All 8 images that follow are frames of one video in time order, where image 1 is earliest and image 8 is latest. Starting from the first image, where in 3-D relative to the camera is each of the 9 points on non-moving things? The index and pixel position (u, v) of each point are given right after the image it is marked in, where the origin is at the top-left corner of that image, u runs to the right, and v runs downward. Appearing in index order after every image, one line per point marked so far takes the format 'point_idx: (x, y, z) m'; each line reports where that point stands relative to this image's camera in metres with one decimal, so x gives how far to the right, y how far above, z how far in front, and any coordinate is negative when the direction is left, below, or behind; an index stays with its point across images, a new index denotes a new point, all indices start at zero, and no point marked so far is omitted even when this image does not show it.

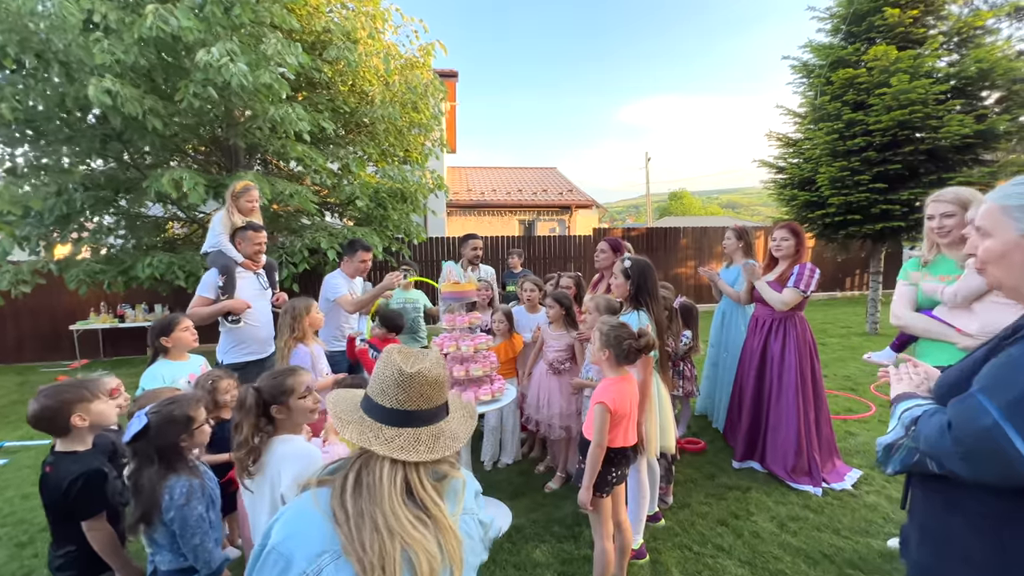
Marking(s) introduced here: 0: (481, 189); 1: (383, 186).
0: (-1.3, +4.4, +20.0) m
1: (-2.6, +2.1, +9.0) m
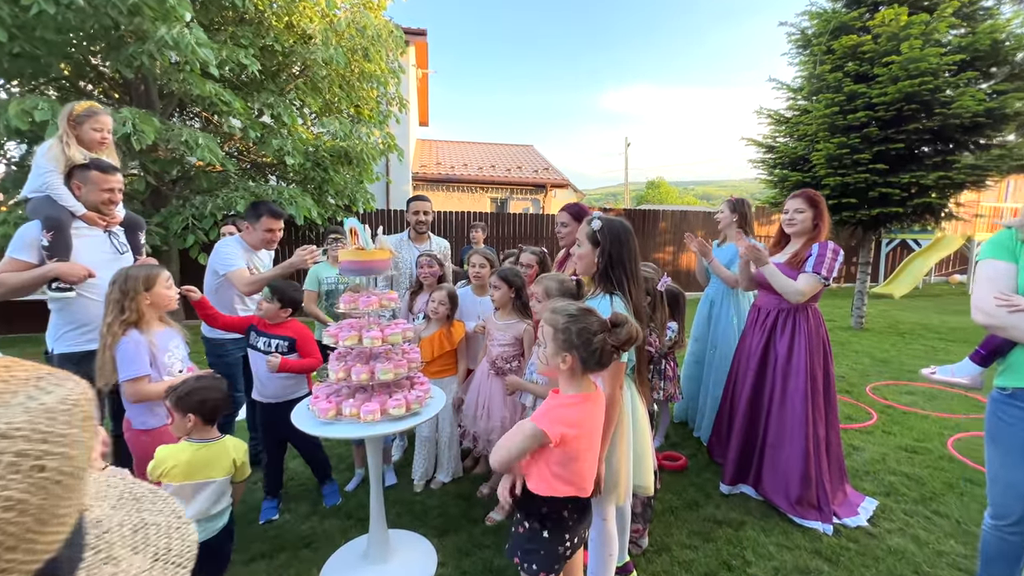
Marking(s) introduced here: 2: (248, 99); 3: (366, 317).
0: (-2.5, +5.2, +18.7) m
1: (-3.2, +2.5, +7.7) m
2: (-4.1, +2.9, +7.0) m
3: (-0.9, -0.2, +2.8) m
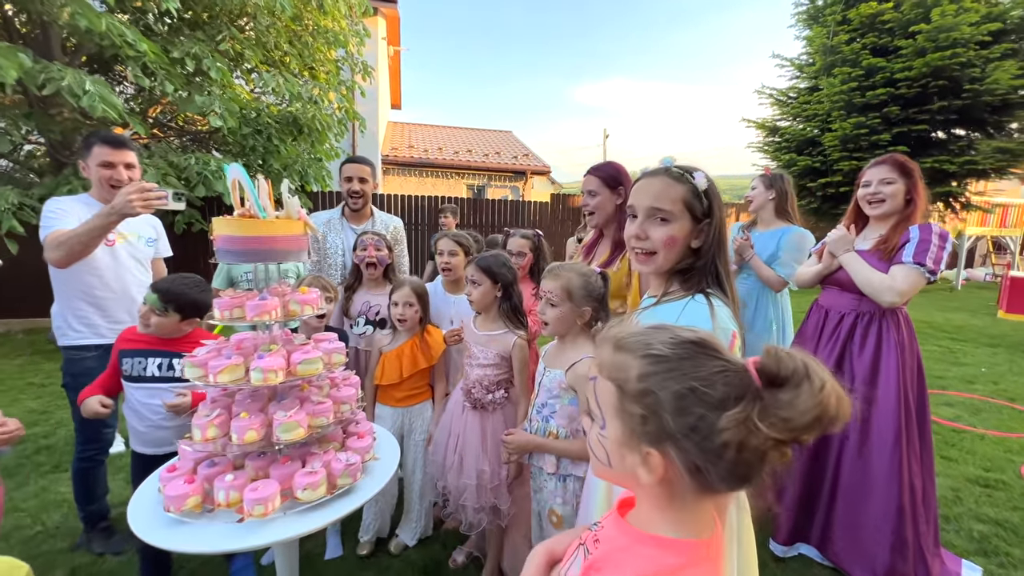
0: (-3.4, +5.5, +17.4) m
1: (-3.5, +2.6, +6.5) m
2: (-4.4, +3.1, +5.7) m
3: (-0.9, -0.2, +1.7) m
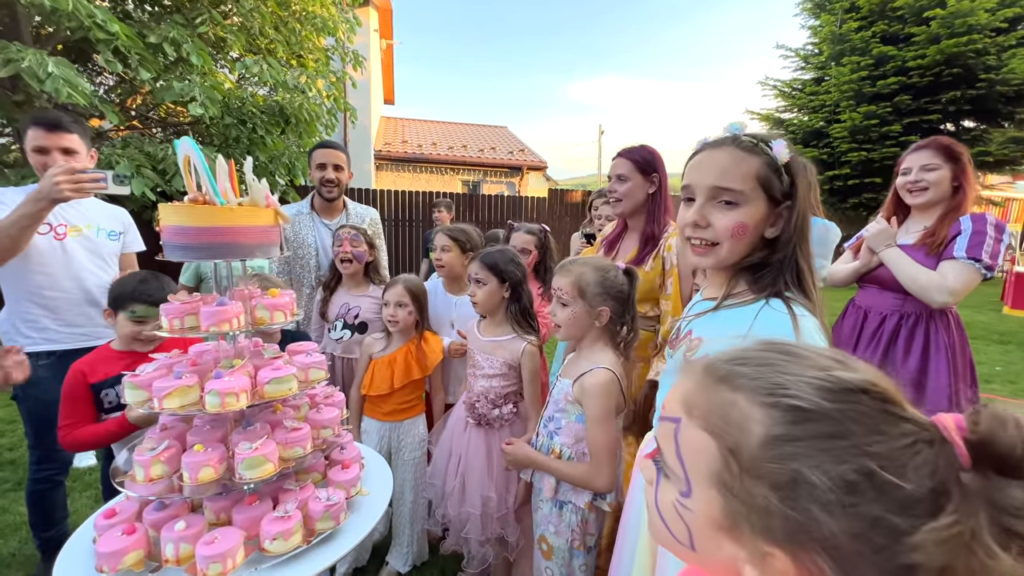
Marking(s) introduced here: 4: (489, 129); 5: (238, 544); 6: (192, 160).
0: (-3.5, +5.5, +17.0) m
1: (-3.5, +2.6, +6.1) m
2: (-4.4, +3.1, +5.4) m
3: (-0.9, -0.2, +1.4) m
4: (-1.0, +7.0, +19.7) m
5: (-0.7, -0.7, +1.2) m
6: (-0.9, +0.4, +1.3) m
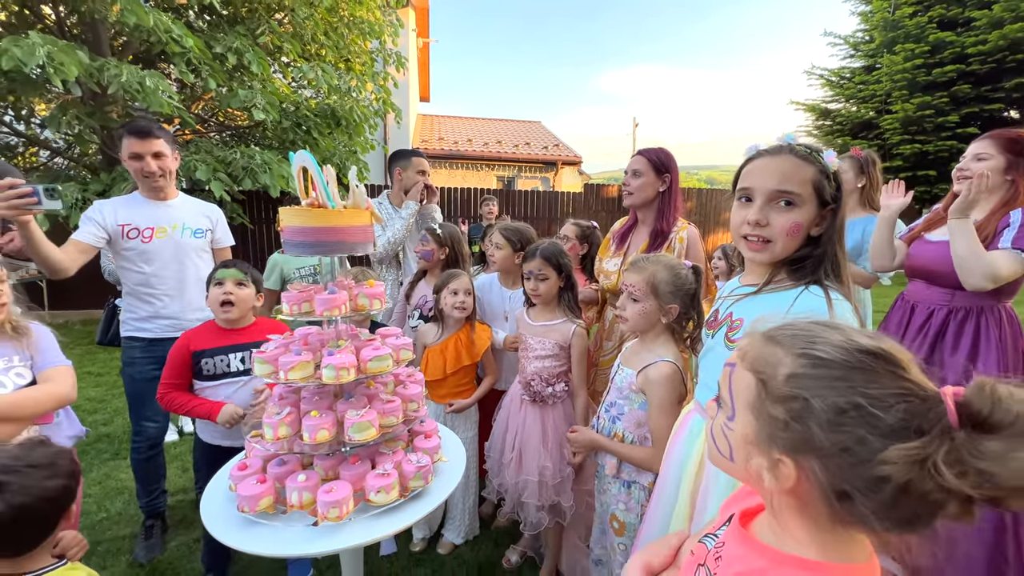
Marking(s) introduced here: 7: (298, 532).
0: (-2.2, +5.8, +17.3) m
1: (-3.0, +2.7, +6.5) m
2: (-3.9, +3.2, +5.8) m
3: (-0.7, -0.1, +1.7) m
4: (+0.5, +7.2, +19.8) m
5: (-0.5, -0.7, +1.4) m
6: (-0.7, +0.4, +1.5) m
7: (-0.6, -0.7, +1.3) m
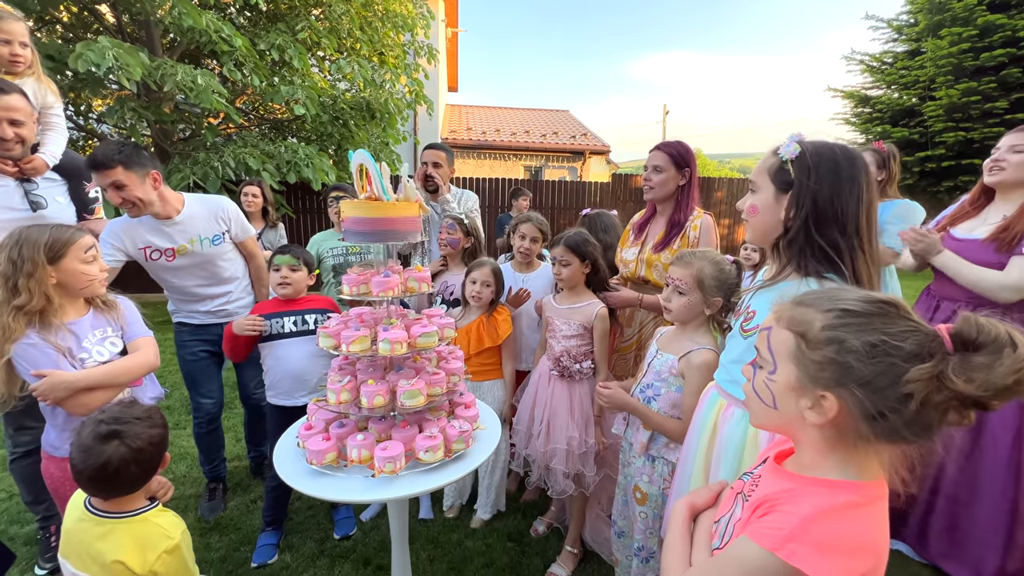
0: (-1.1, +6.2, +17.5) m
1: (-2.5, +2.9, +6.8) m
2: (-3.5, +3.3, +6.1) m
3: (-0.5, -0.1, +1.9) m
4: (+1.7, +7.7, +19.7) m
5: (-0.4, -0.6, +1.6) m
6: (-0.6, +0.5, +1.7) m
7: (-0.5, -0.7, +1.6) m
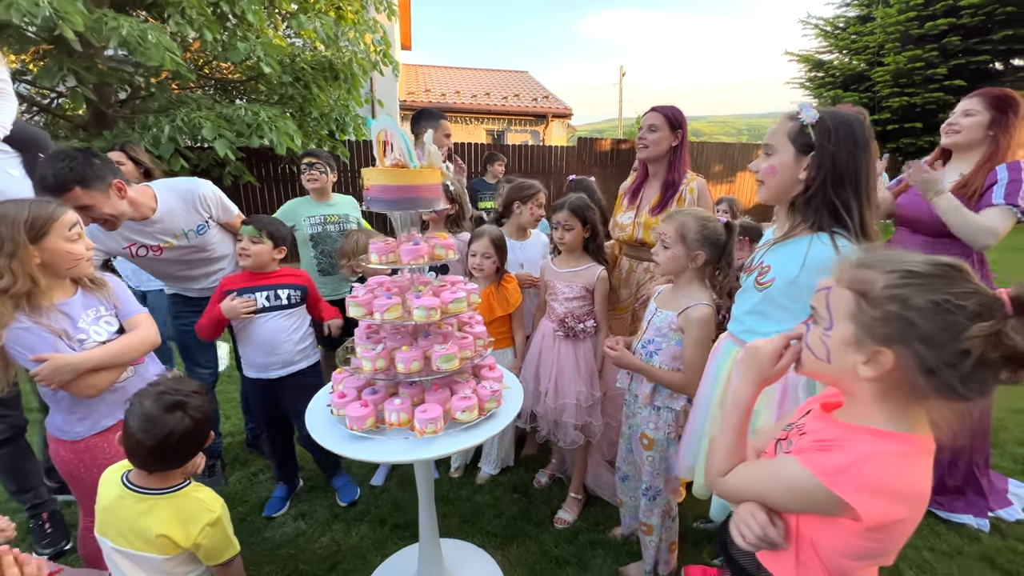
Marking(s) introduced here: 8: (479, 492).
0: (-2.6, +7.4, +16.8) m
1: (-2.9, +3.3, +6.3) m
2: (-3.8, +3.7, +5.5) m
3: (-0.4, +0.1, +1.9) m
4: (0.0, +9.1, +19.2) m
5: (-0.3, -0.5, +1.7) m
6: (-0.5, +0.6, +1.7) m
7: (-0.4, -0.6, +1.6) m
8: (-0.2, -1.4, +3.0) m
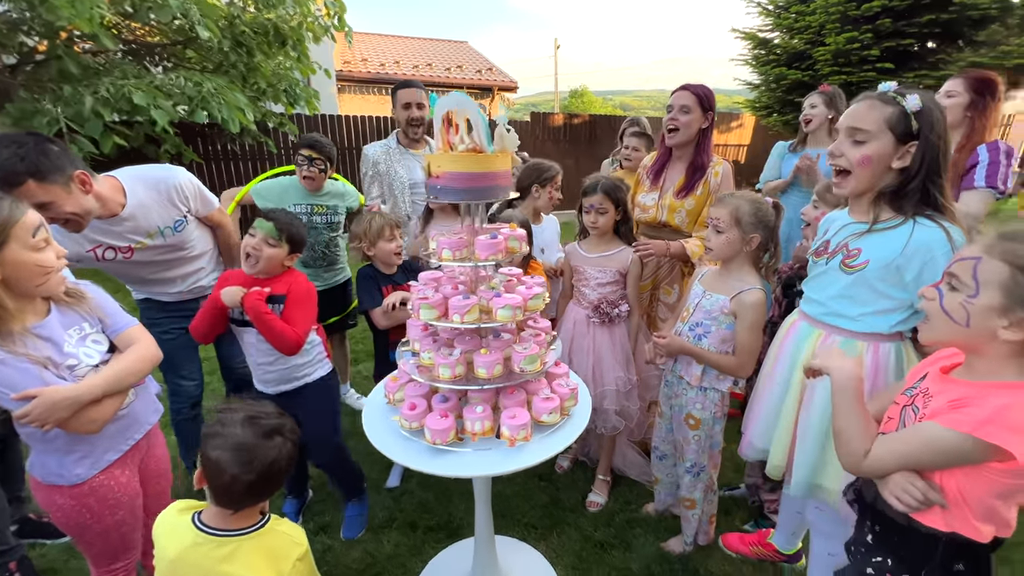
0: (-4.6, +8.0, +15.8) m
1: (-3.4, +3.4, +5.6) m
2: (-4.2, +3.7, +4.7) m
3: (-0.2, +0.1, +1.7) m
4: (-2.5, +10.0, +18.5) m
5: (0.0, -0.5, +1.6) m
6: (-0.2, +0.6, +1.5) m
7: (-0.1, -0.6, +1.5) m
8: (0.0, -1.3, +2.9) m
